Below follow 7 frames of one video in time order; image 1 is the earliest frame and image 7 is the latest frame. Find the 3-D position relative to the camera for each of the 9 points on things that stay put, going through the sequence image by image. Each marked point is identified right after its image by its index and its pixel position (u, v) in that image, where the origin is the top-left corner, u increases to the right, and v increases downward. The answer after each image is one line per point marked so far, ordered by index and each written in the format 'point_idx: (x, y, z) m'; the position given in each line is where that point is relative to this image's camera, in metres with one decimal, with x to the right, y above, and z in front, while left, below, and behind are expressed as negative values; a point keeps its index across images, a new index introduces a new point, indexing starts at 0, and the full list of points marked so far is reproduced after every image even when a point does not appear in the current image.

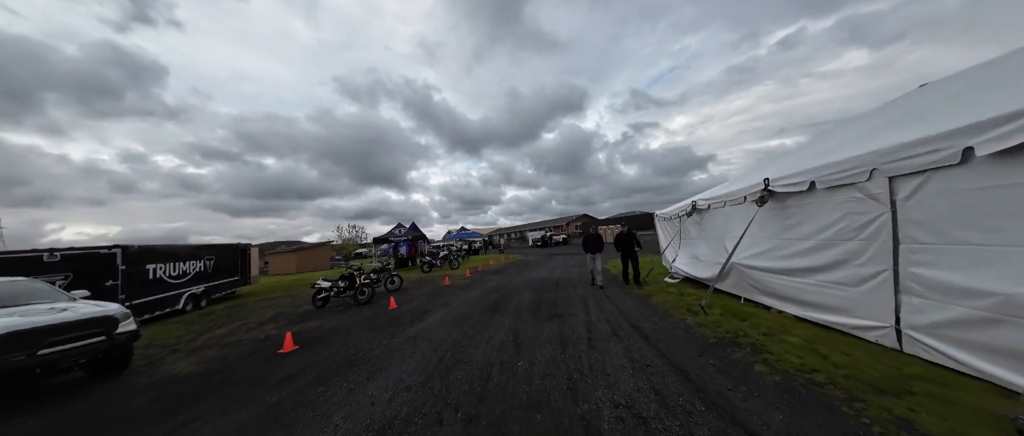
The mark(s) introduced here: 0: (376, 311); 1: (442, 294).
0: (-4.0, -2.7, +7.9) m
1: (-2.4, -2.6, +9.4) m
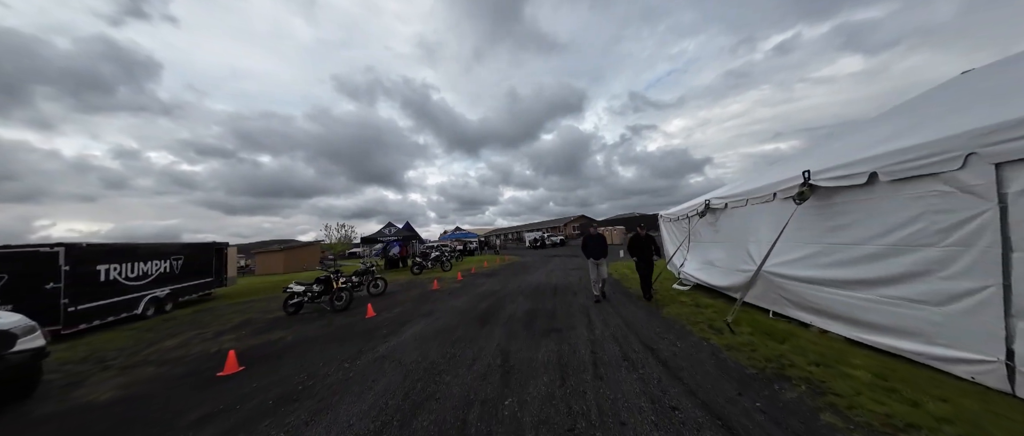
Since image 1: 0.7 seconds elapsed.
0: (-4.2, -2.7, +7.0) m
1: (-2.6, -2.6, +8.5) m
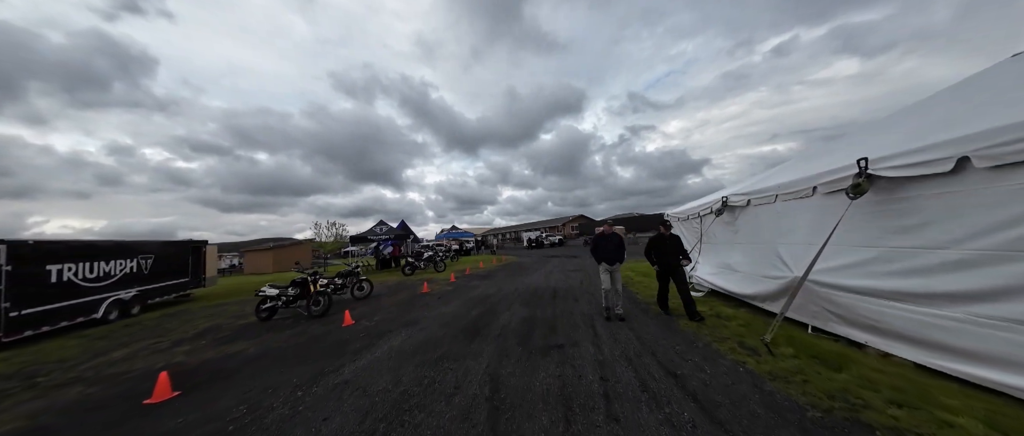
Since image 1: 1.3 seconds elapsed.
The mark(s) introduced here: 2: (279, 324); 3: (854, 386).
0: (-4.3, -2.6, +6.2) m
1: (-2.8, -2.5, +7.7) m
2: (-6.3, -2.9, +7.2) m
3: (+3.5, -1.7, +2.7) m
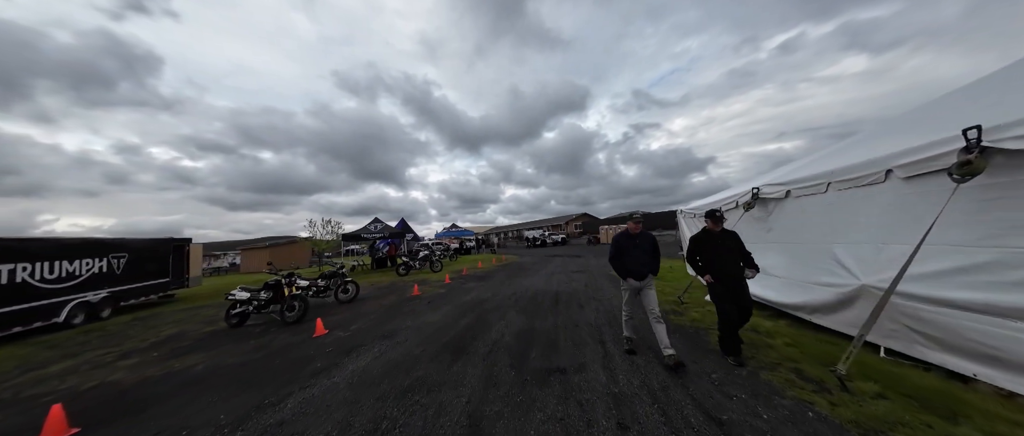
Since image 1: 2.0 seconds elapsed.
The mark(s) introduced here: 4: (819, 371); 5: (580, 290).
0: (-4.4, -2.5, +5.5) m
1: (-2.8, -2.4, +6.9) m
2: (-6.4, -2.7, +6.4) m
3: (+3.4, -1.6, +1.9) m
4: (+3.2, -1.6, +2.8) m
5: (+2.1, -2.2, +8.1) m
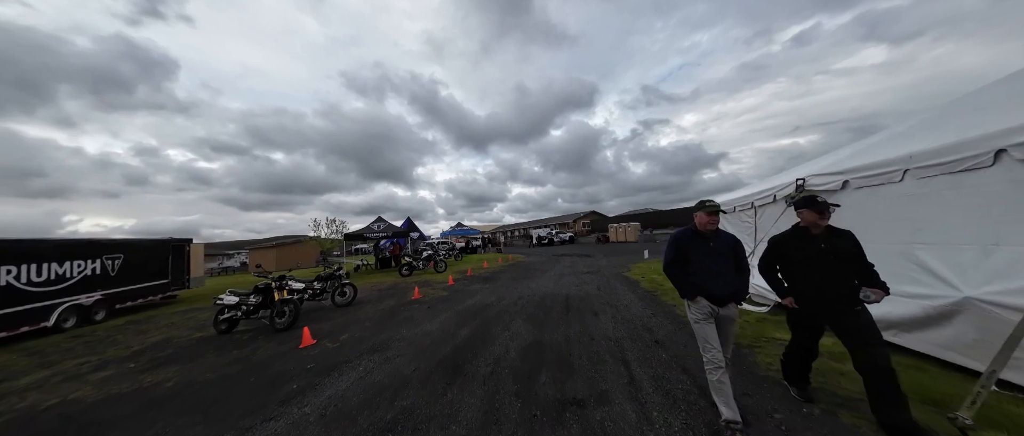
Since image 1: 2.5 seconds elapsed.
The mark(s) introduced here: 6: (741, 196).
0: (-4.3, -2.4, +5.0) m
1: (-2.7, -2.3, +6.4) m
2: (-6.2, -2.7, +6.0) m
3: (+3.4, -1.6, +1.2) m
4: (+3.3, -1.6, +2.1) m
5: (+2.3, -2.1, +7.4) m
6: (+5.7, +0.6, +6.7) m
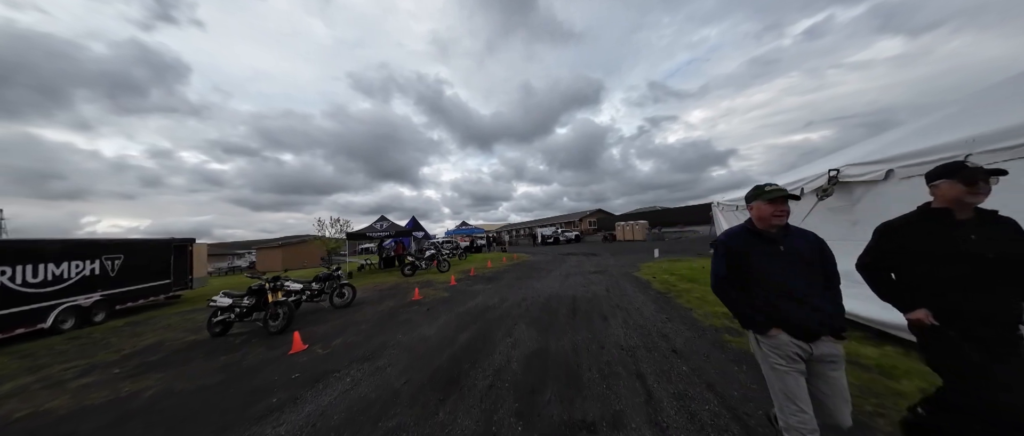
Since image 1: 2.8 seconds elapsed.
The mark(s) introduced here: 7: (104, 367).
0: (-4.3, -2.4, +4.7) m
1: (-2.6, -2.3, +6.1) m
2: (-6.1, -2.7, +5.7) m
3: (+3.3, -1.5, +0.7) m
4: (+3.2, -1.5, +1.7) m
5: (+2.4, -2.0, +7.0) m
6: (+5.8, +0.7, +6.2) m
7: (-7.6, -2.8, +5.0) m
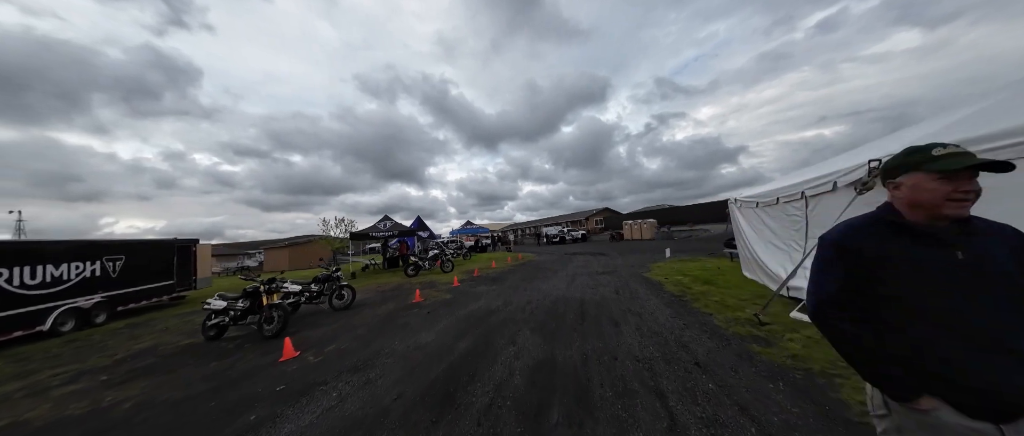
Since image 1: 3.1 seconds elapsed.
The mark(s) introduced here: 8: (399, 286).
0: (-4.2, -2.4, +4.4) m
1: (-2.5, -2.3, +5.8) m
2: (-6.1, -2.7, +5.5) m
3: (+3.3, -1.5, +0.3) m
4: (+3.2, -1.5, +1.3) m
5: (+2.5, -2.0, +6.6) m
6: (+5.9, +0.7, +5.8) m
7: (-7.6, -2.8, +4.9) m
8: (-4.5, -2.7, +10.5) m
